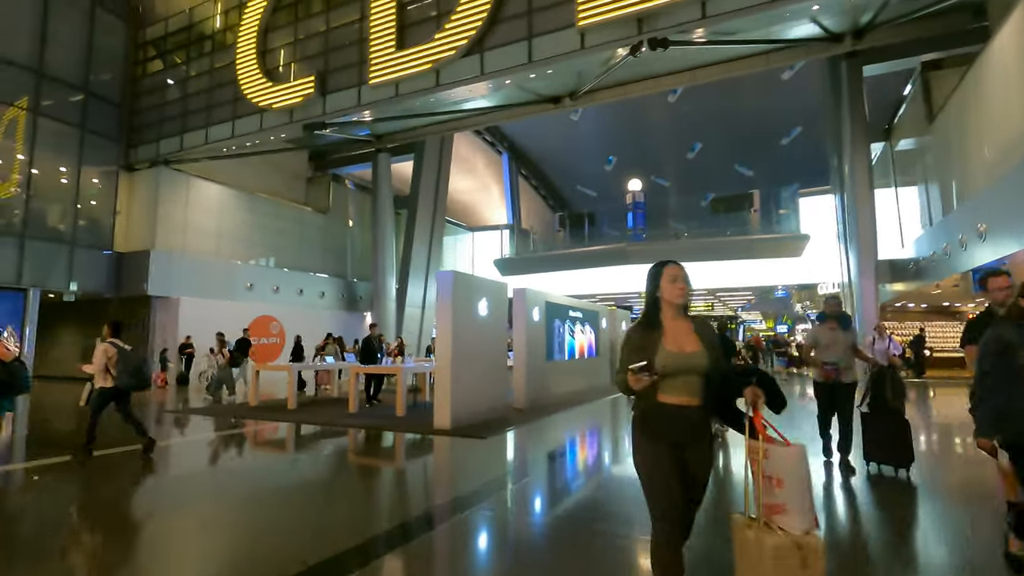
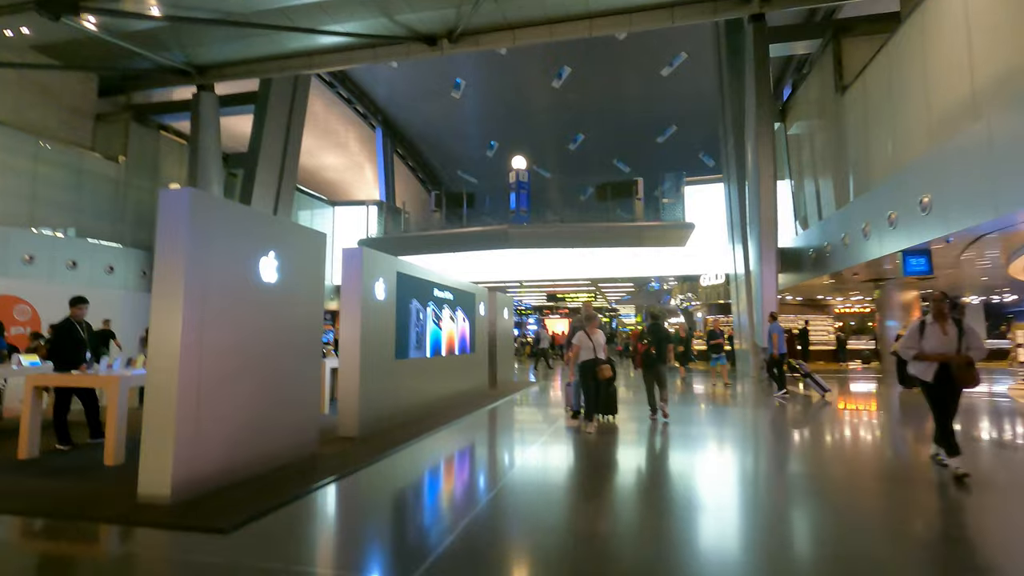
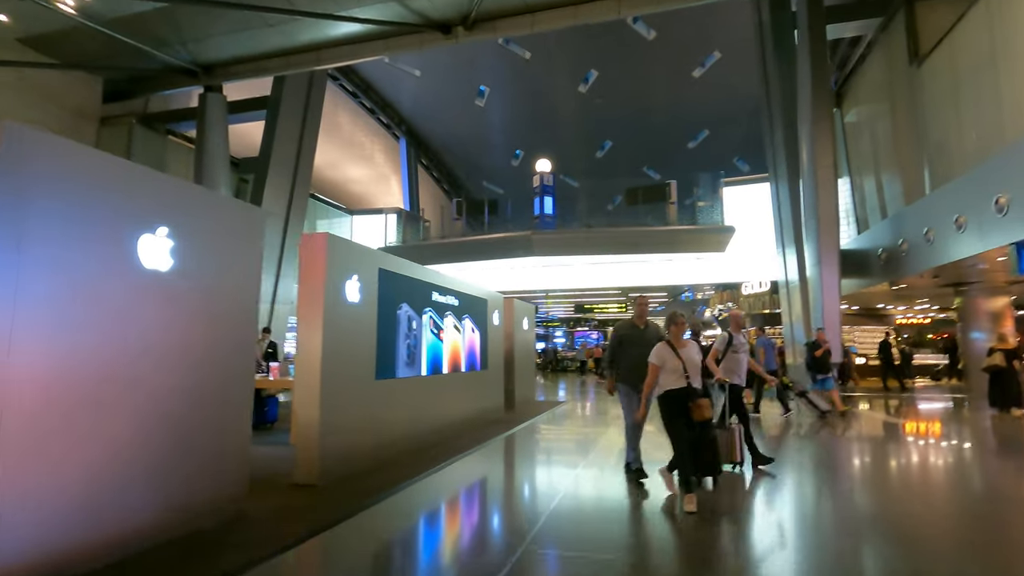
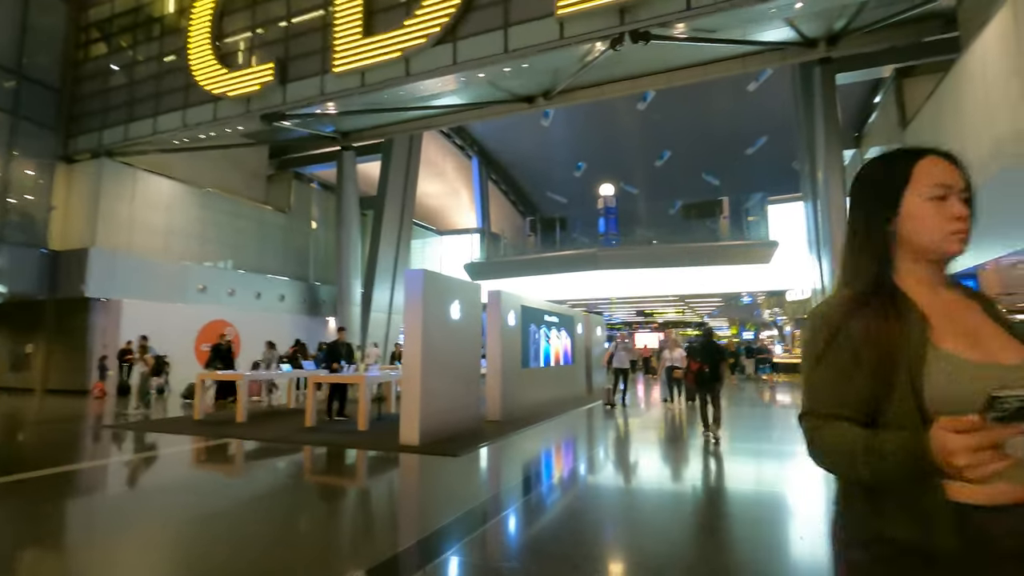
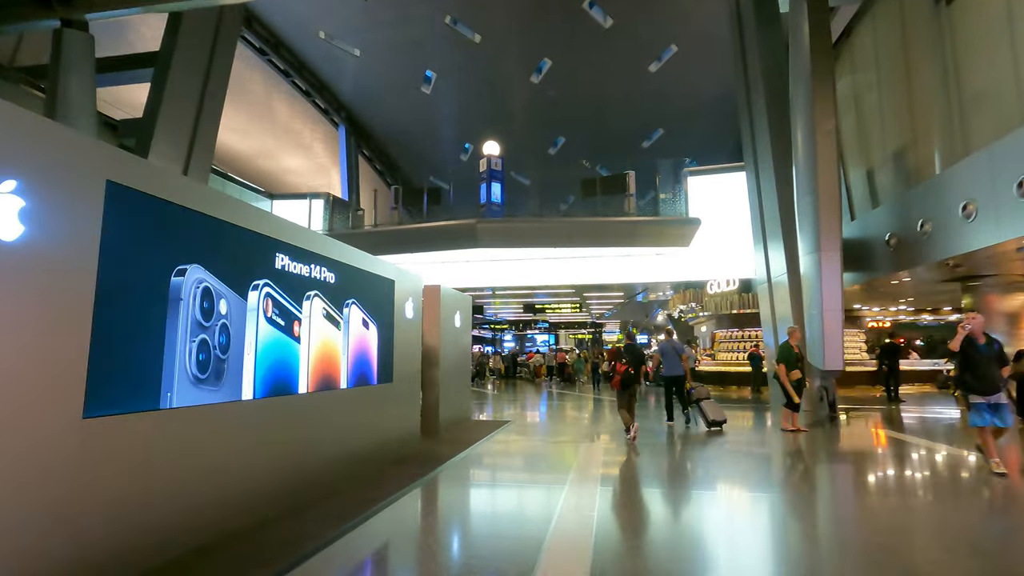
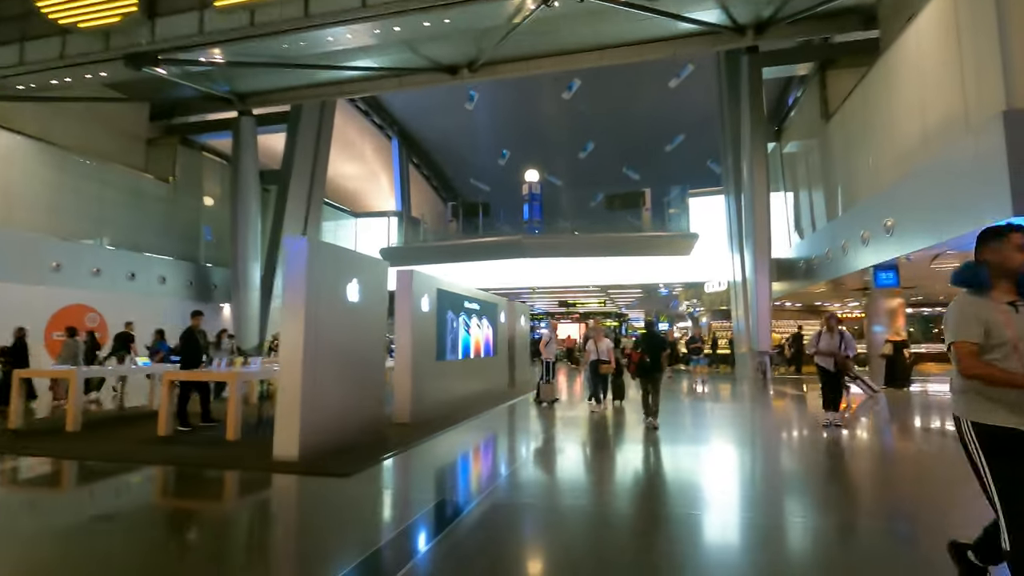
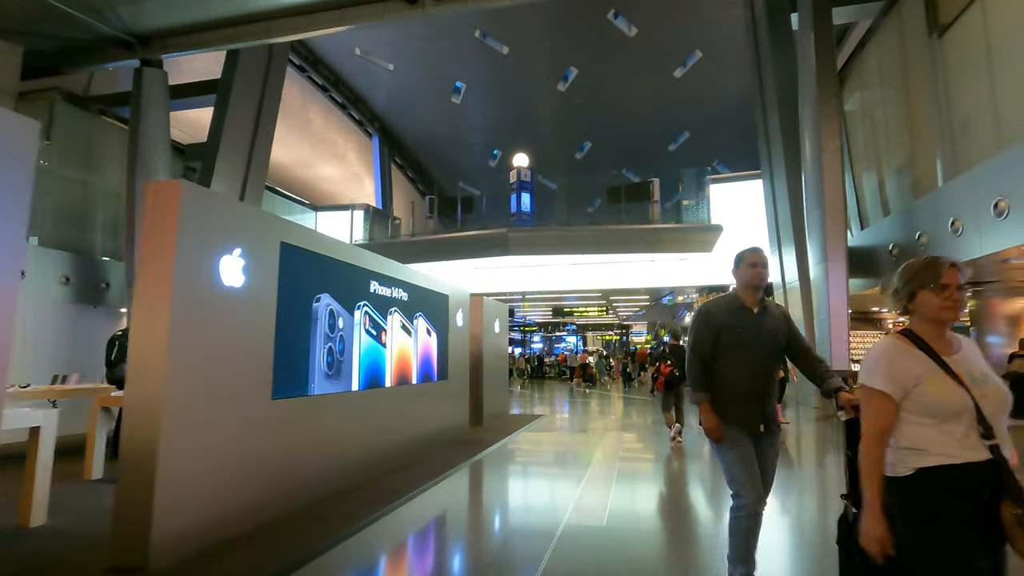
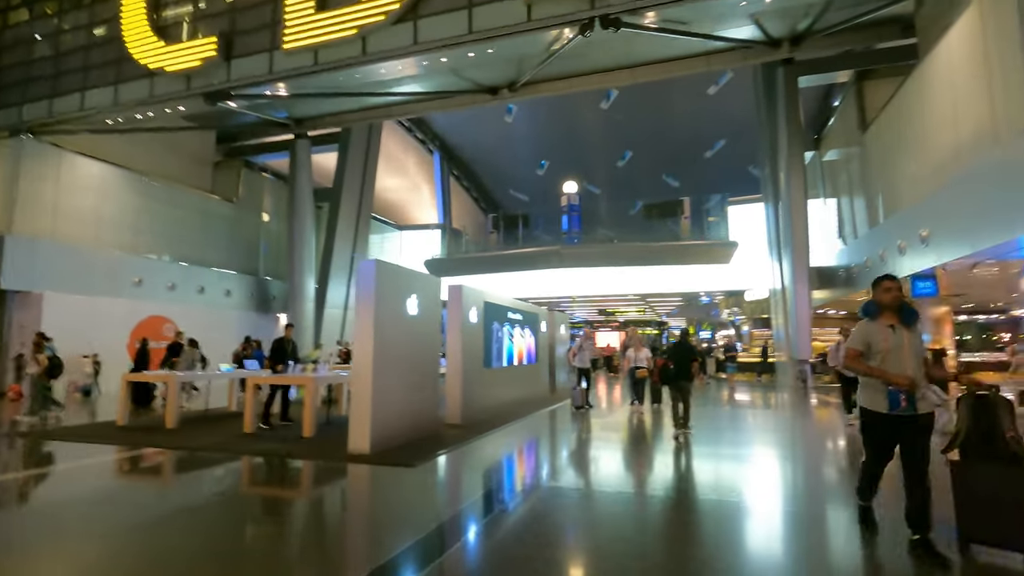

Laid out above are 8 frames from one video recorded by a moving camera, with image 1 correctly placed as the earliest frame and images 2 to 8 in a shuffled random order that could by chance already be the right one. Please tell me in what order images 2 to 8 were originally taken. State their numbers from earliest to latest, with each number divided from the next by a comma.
4, 8, 6, 2, 3, 7, 5
